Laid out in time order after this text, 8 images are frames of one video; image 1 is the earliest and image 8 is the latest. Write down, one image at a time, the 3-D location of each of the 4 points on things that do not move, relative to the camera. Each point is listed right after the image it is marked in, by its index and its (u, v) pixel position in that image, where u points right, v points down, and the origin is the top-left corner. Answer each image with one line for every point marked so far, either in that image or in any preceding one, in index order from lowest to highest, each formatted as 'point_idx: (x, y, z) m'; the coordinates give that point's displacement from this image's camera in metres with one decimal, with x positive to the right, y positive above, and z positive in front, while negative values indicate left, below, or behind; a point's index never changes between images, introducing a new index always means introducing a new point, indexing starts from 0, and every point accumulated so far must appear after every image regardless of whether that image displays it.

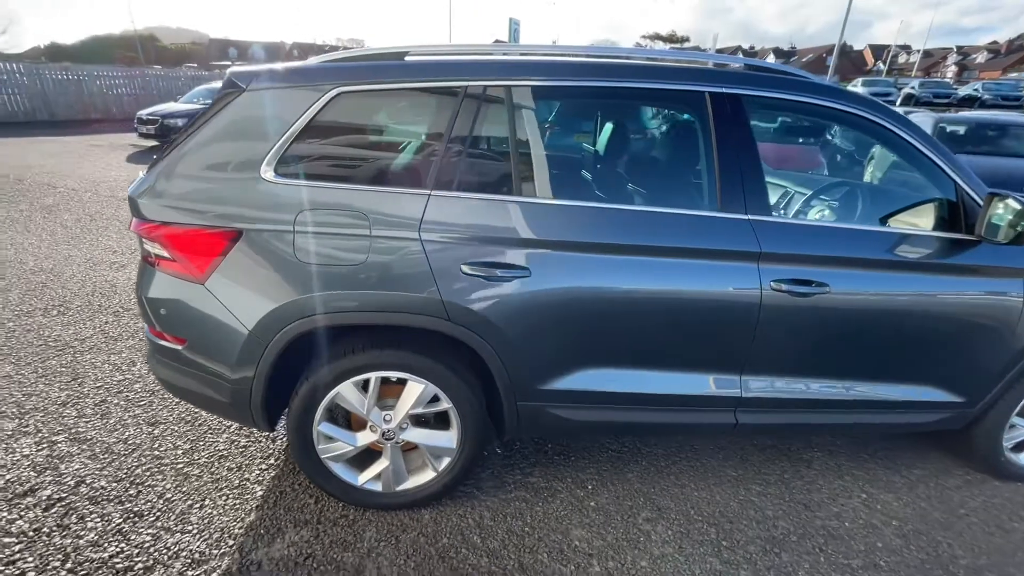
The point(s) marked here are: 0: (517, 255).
0: (0.0, +0.1, +1.9) m
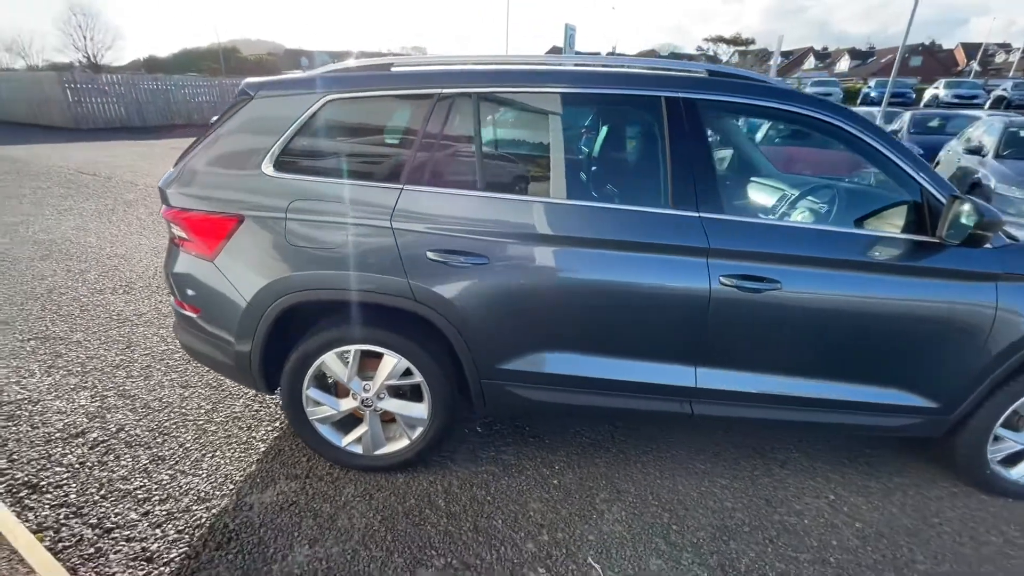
0: (-0.2, +0.2, +2.1) m
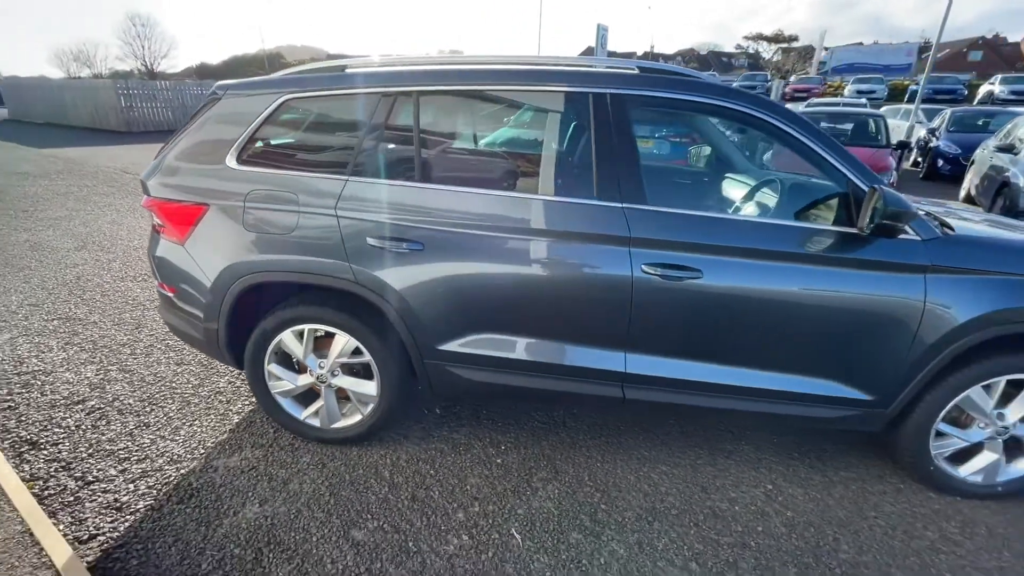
0: (-0.5, +0.3, +2.2) m
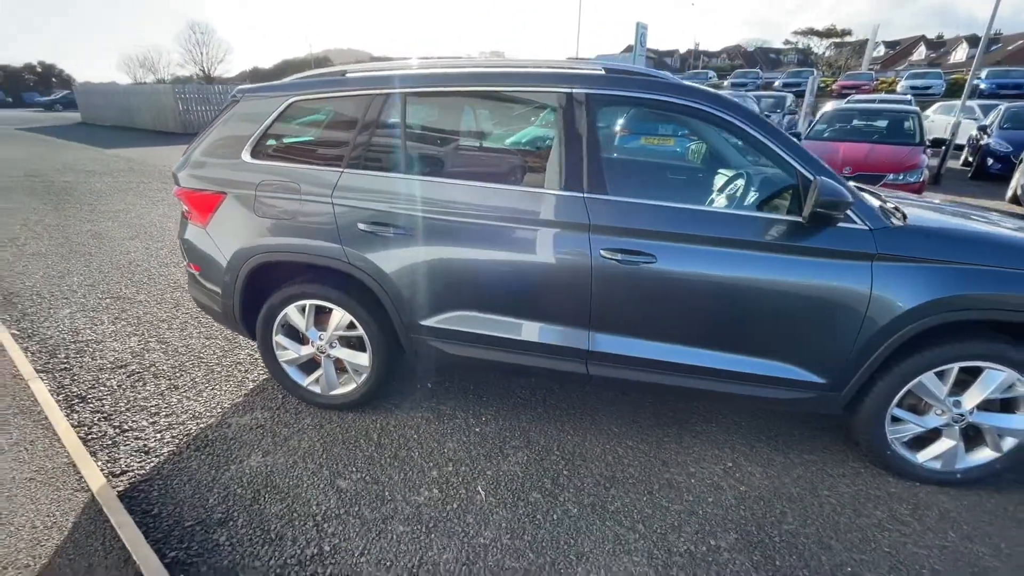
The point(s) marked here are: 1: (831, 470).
0: (-0.6, +0.4, +2.5) m
1: (+1.7, -1.0, +2.5) m
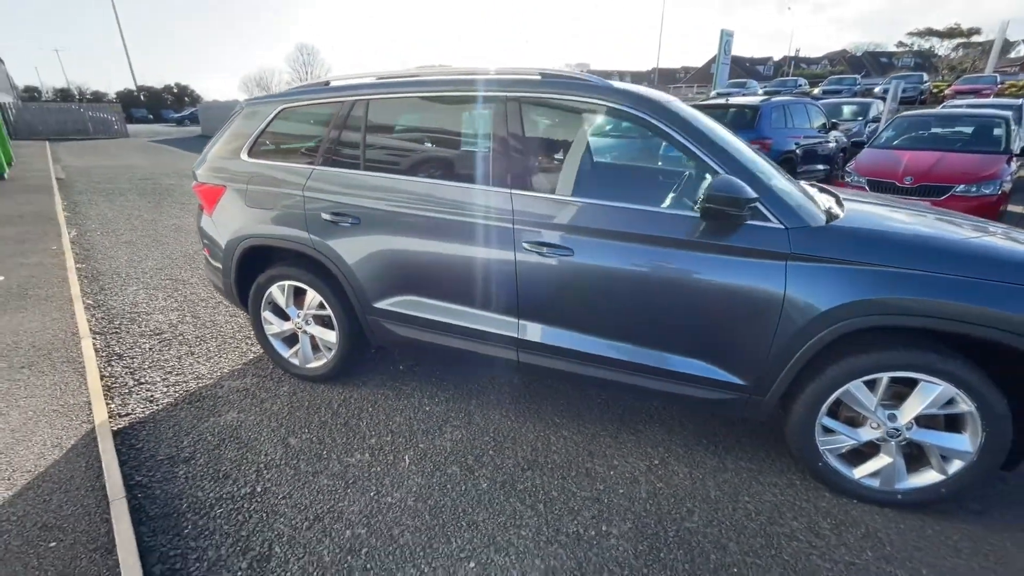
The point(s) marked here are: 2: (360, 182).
0: (-0.9, +0.5, +2.8) m
1: (+1.3, -1.0, +2.5) m
2: (-0.9, +0.6, +2.8) m
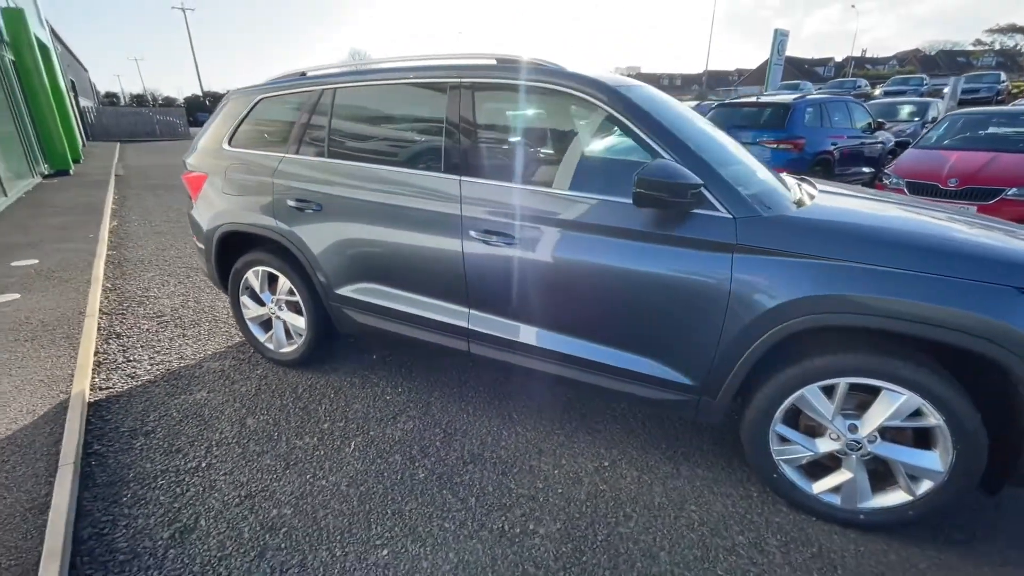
0: (-1.1, +0.5, +2.9) m
1: (+1.0, -1.0, +2.3) m
2: (-1.1, +0.7, +2.9) m
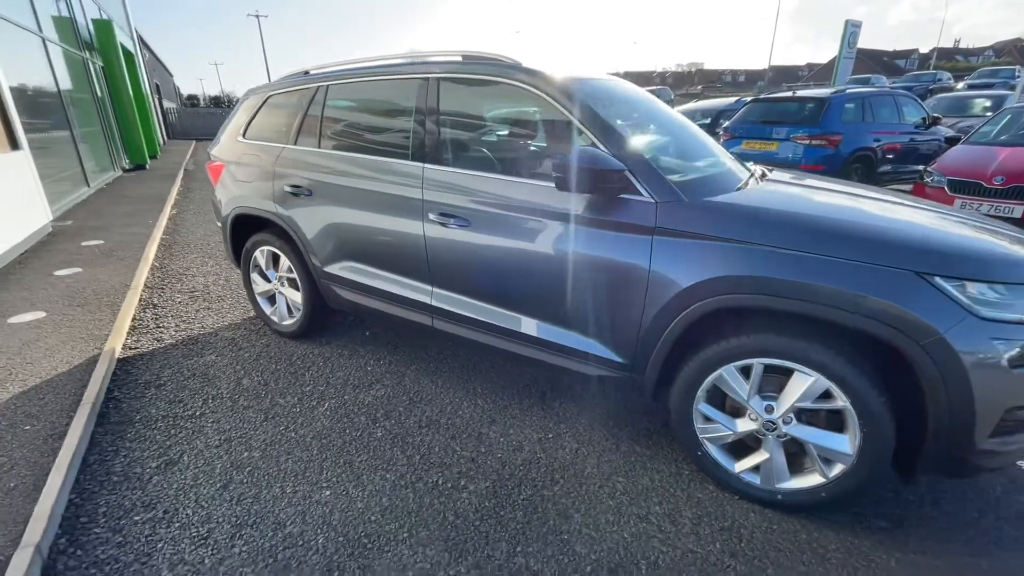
0: (-1.3, +0.7, +3.2) m
1: (+0.7, -0.9, +2.4) m
2: (-1.3, +0.9, +3.2) m
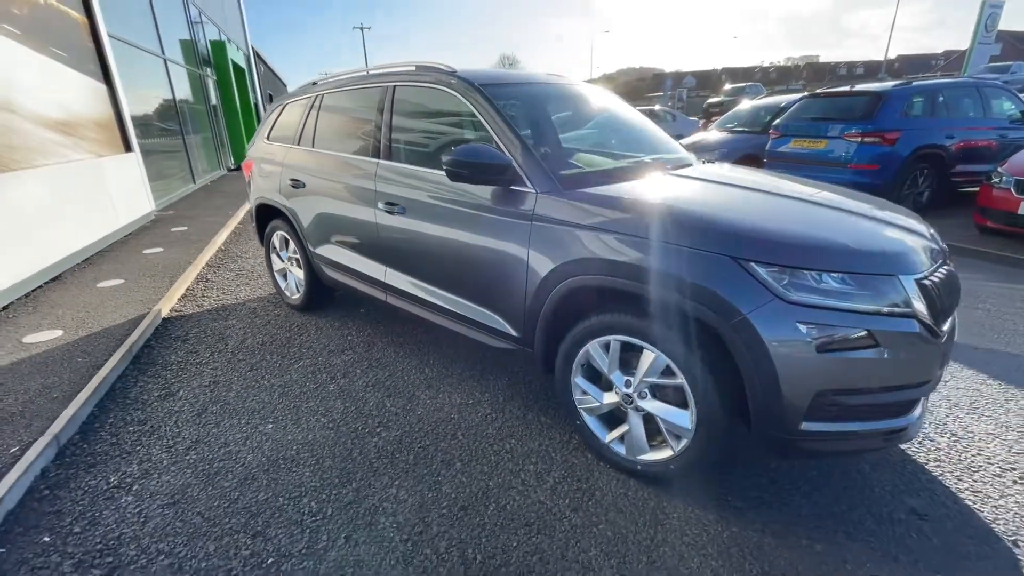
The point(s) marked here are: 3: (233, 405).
0: (-1.6, +0.9, +3.7) m
1: (+0.2, -0.8, +2.6) m
2: (-1.5, +1.0, +3.7) m
3: (-1.7, -0.7, +2.9) m
